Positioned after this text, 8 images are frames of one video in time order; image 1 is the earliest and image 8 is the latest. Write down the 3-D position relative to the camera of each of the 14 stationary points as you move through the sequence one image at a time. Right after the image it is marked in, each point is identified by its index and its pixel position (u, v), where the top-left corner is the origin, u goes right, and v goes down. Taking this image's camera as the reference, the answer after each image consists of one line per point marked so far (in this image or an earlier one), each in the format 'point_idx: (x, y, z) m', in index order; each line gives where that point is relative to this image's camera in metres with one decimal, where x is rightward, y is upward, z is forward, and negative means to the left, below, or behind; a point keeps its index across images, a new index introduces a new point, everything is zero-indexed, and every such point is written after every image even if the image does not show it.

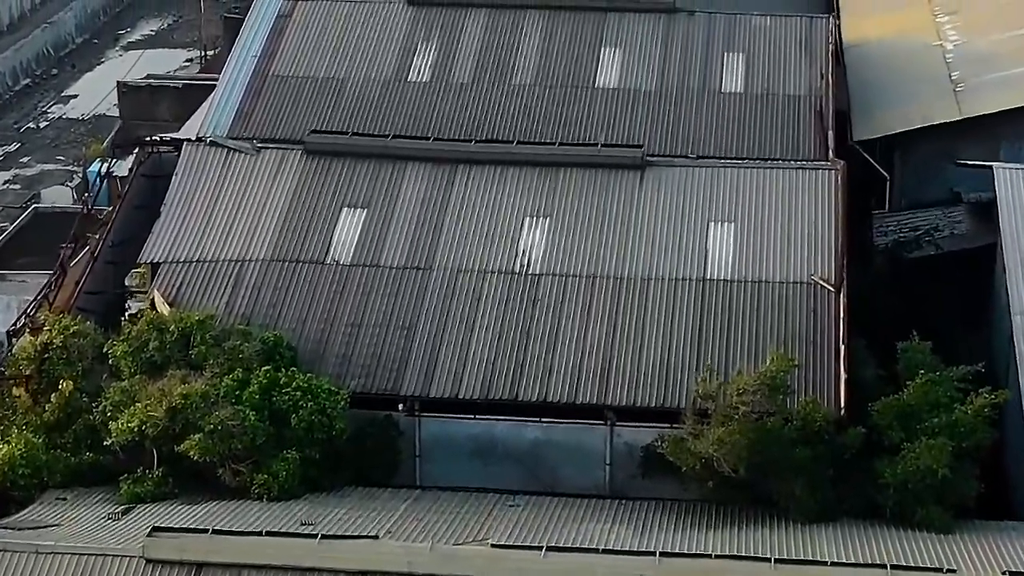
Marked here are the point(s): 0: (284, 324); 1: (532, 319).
0: (-2.3, -0.4, +19.7) m
1: (+0.2, -0.3, +19.7) m
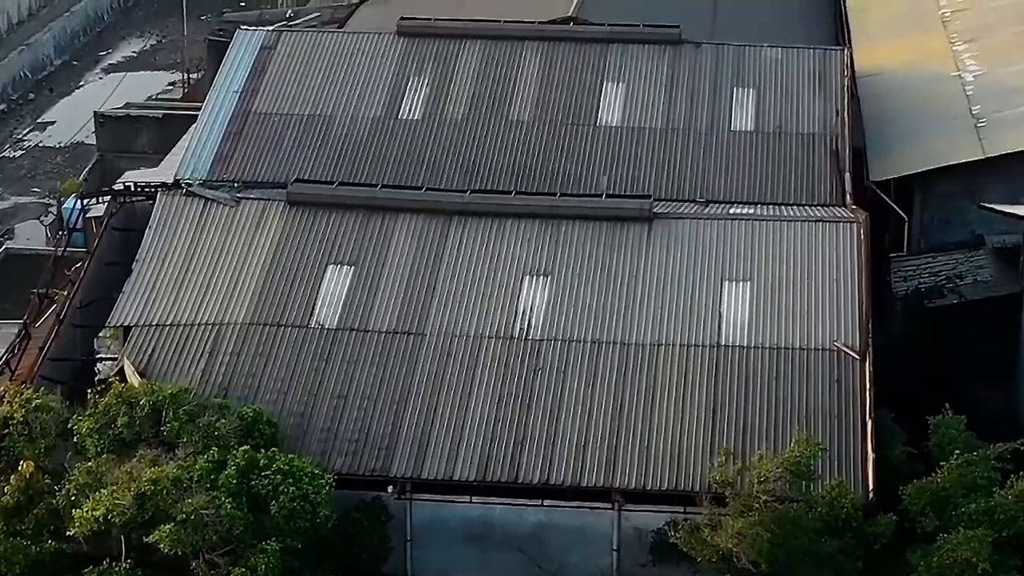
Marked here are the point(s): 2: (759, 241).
0: (-2.3, -1.0, +18.2) m
1: (+0.2, -0.9, +18.2) m
2: (+2.5, +0.5, +20.0) m
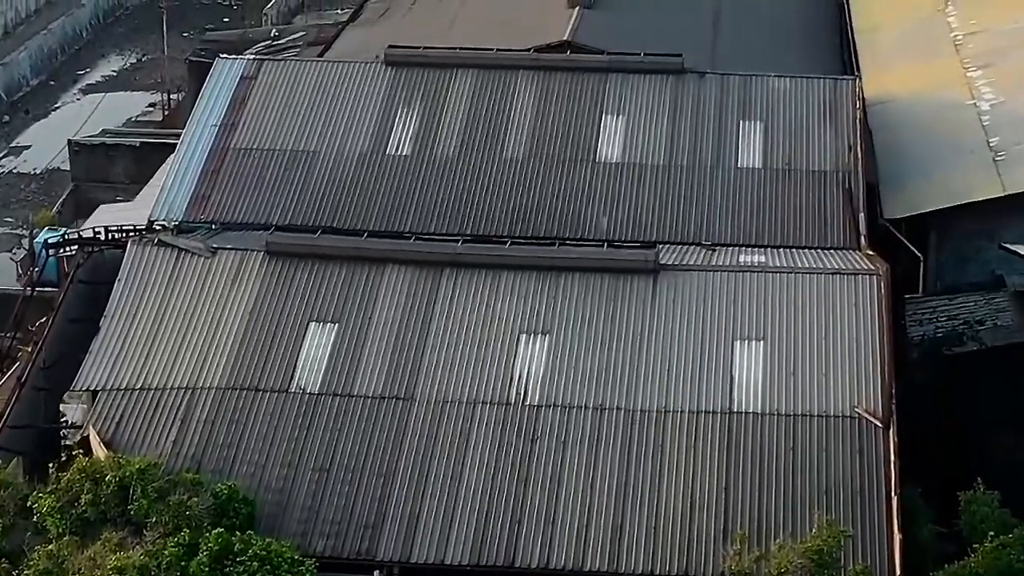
0: (-2.3, -1.6, +16.8) m
1: (+0.2, -1.5, +16.8) m
2: (+2.5, -0.1, +18.7) m
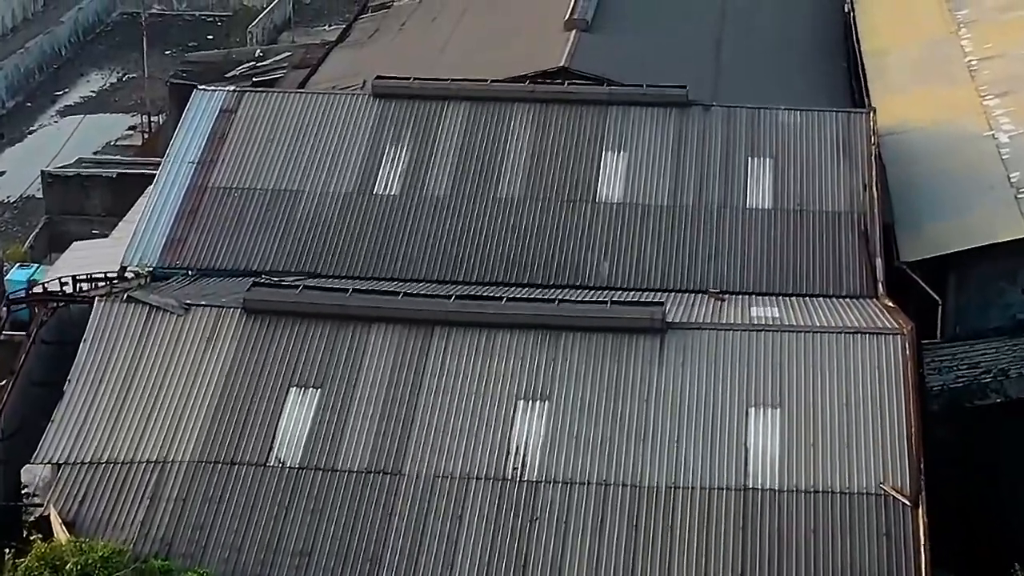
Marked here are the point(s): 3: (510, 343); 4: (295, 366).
0: (-2.4, -2.1, +15.5) m
1: (+0.1, -2.0, +15.5) m
2: (+2.4, -0.6, +17.3) m
3: (0.0, -0.5, +17.6) m
4: (-1.9, -0.7, +17.4) m
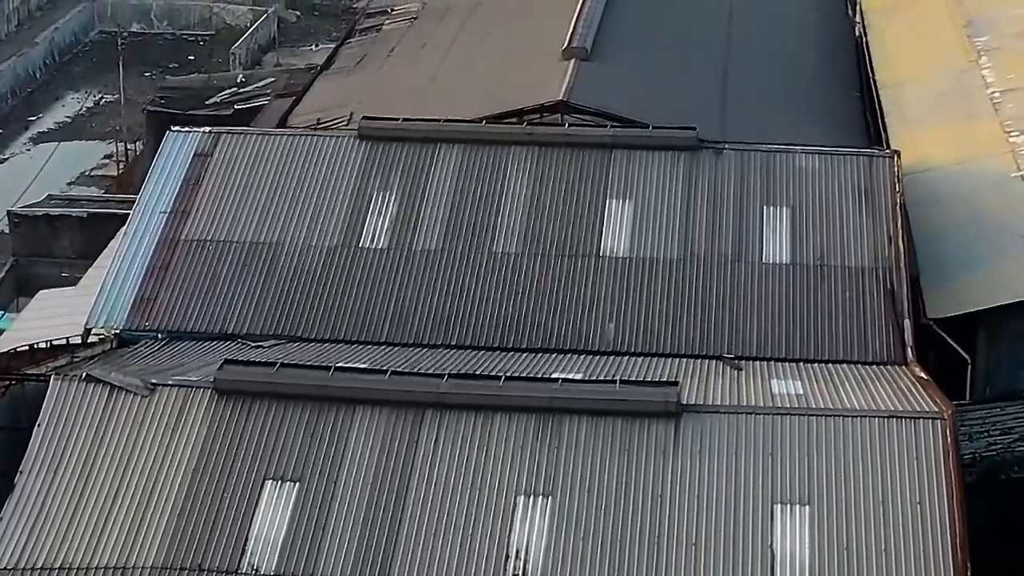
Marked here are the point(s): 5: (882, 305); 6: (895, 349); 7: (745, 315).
0: (-2.4, -2.8, +13.8) m
1: (+0.1, -2.7, +13.8) m
2: (+2.4, -1.2, +15.7) m
3: (0.0, -1.1, +15.9) m
4: (-1.9, -1.3, +15.7) m
5: (+3.8, -0.2, +19.9) m
6: (+3.8, -0.6, +19.3) m
7: (+2.4, -0.3, +19.8) m
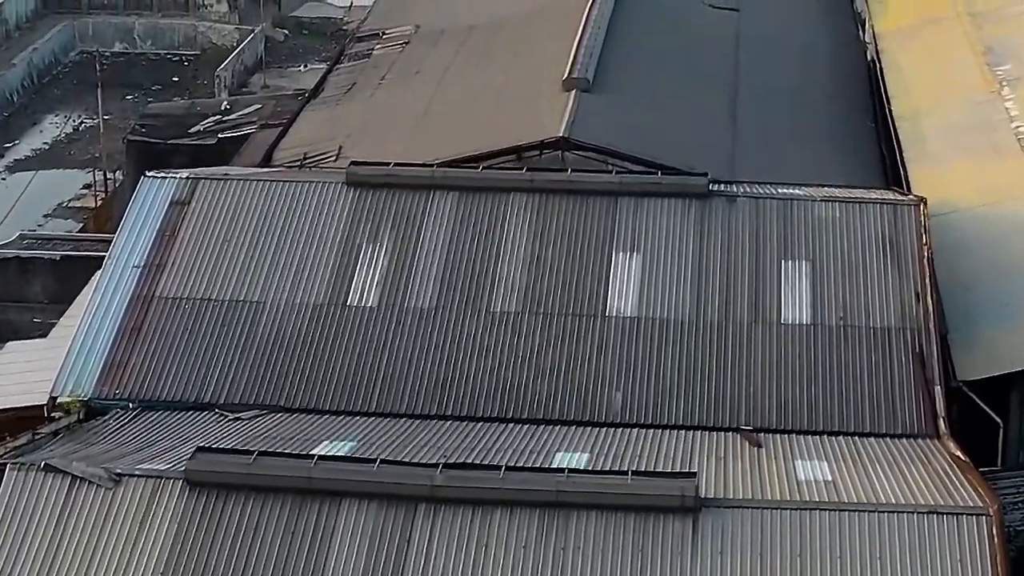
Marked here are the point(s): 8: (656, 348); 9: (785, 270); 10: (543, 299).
0: (-2.3, -3.4, +12.3) m
1: (+0.2, -3.3, +12.3) m
2: (+2.4, -1.9, +14.2) m
3: (0.0, -1.7, +14.4) m
4: (-1.9, -1.9, +14.3) m
5: (+3.8, -0.8, +18.4) m
6: (+3.8, -1.2, +17.8) m
7: (+2.3, -0.9, +18.3) m
8: (+1.4, -0.6, +18.8) m
9: (+2.7, +0.2, +19.7) m
10: (+0.3, -0.1, +19.4) m
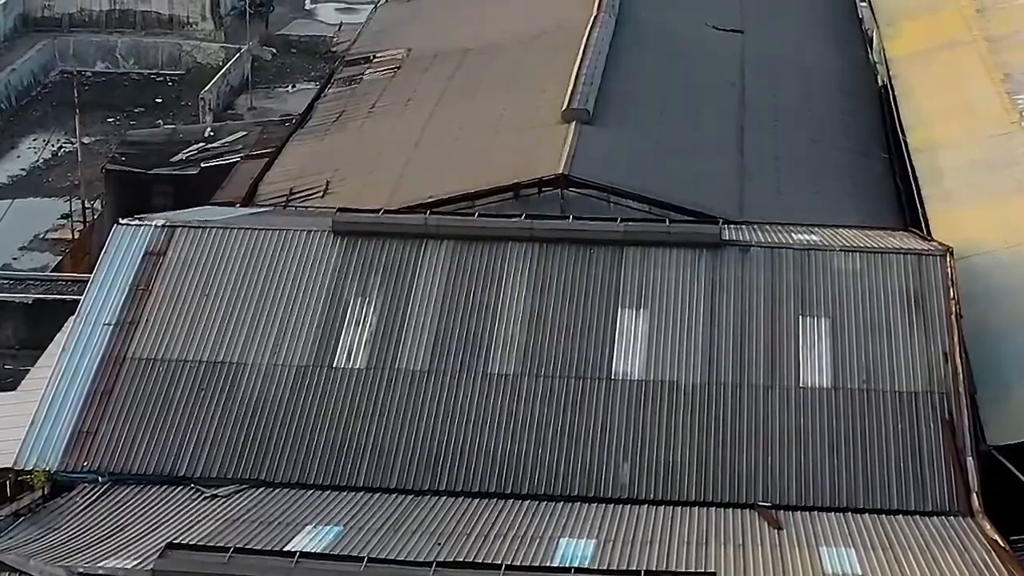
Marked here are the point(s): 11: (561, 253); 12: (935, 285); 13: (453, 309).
0: (-2.3, -3.9, +11.0) m
1: (+0.2, -3.8, +11.0) m
2: (+2.5, -2.4, +12.9) m
3: (0.0, -2.3, +13.1) m
4: (-1.9, -2.5, +12.9) m
5: (+3.7, -1.3, +17.1) m
6: (+3.8, -1.8, +16.5) m
7: (+2.3, -1.4, +17.0) m
8: (+1.4, -1.1, +17.5) m
9: (+2.7, -0.4, +18.4) m
10: (+0.3, -0.7, +18.1) m
11: (+0.5, +0.4, +19.4) m
12: (+4.1, 0.0, +18.9) m
13: (-0.6, -0.2, +18.7) m
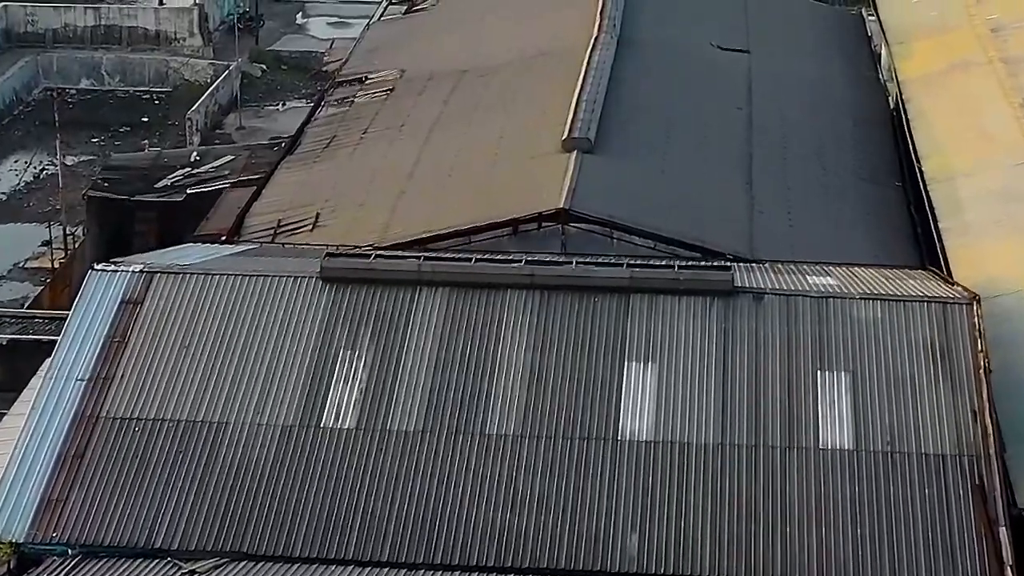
0: (-2.3, -4.4, +9.8) m
1: (+0.2, -4.3, +9.9) m
2: (+2.5, -2.9, +11.8) m
3: (0.0, -2.8, +11.9) m
4: (-1.9, -3.0, +11.8) m
5: (+3.7, -1.8, +16.0) m
6: (+3.8, -2.2, +15.3) m
7: (+2.3, -1.9, +15.9) m
8: (+1.4, -1.6, +16.3) m
9: (+2.7, -0.8, +17.3) m
10: (+0.3, -1.1, +16.9) m
11: (+0.5, -0.1, +18.2) m
12: (+4.1, -0.4, +17.8) m
13: (-0.6, -0.7, +17.6) m
